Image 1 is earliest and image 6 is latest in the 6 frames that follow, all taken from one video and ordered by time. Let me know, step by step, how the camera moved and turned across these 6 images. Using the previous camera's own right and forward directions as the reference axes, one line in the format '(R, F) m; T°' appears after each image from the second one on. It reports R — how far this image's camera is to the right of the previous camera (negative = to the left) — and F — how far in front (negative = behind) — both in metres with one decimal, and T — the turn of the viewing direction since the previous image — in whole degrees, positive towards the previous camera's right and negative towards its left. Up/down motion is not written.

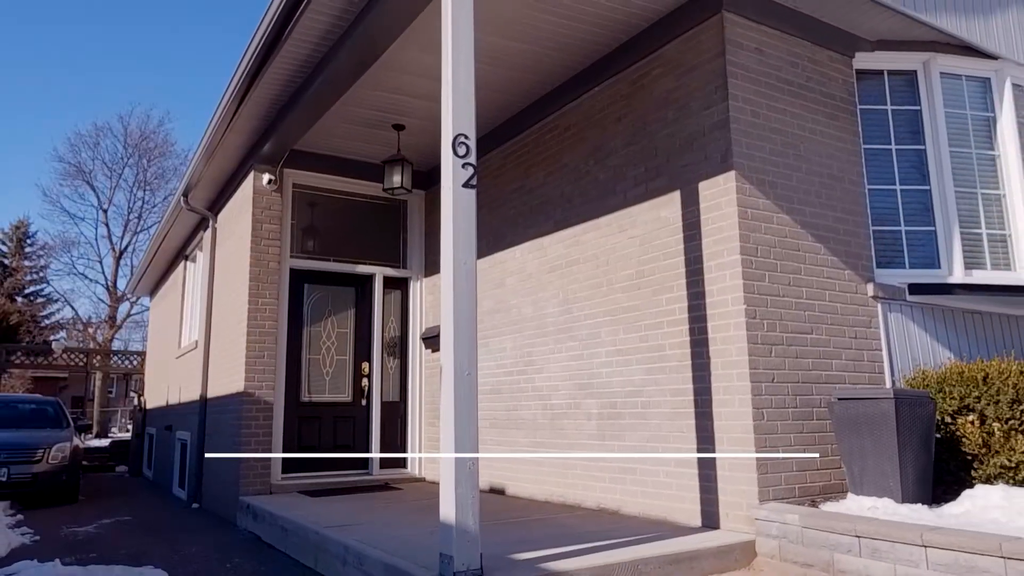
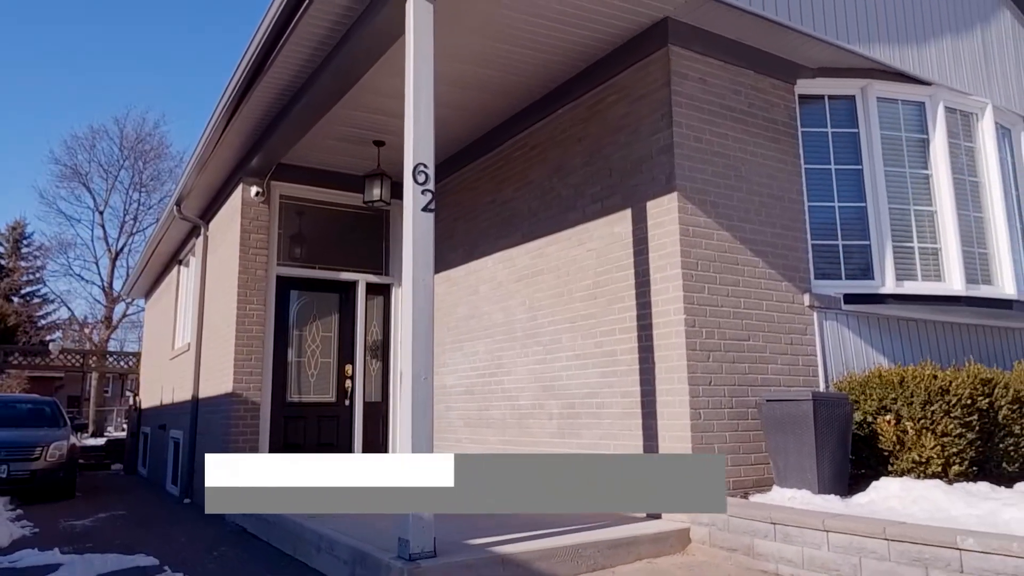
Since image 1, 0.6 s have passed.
(+0.2, -0.4) m; 0°
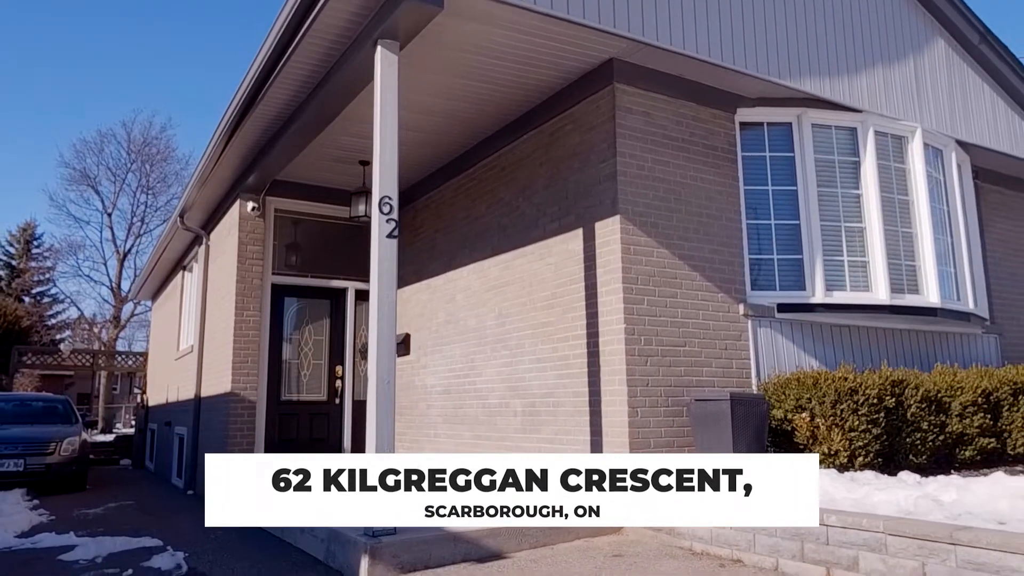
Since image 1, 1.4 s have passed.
(+0.3, -0.6) m; 0°
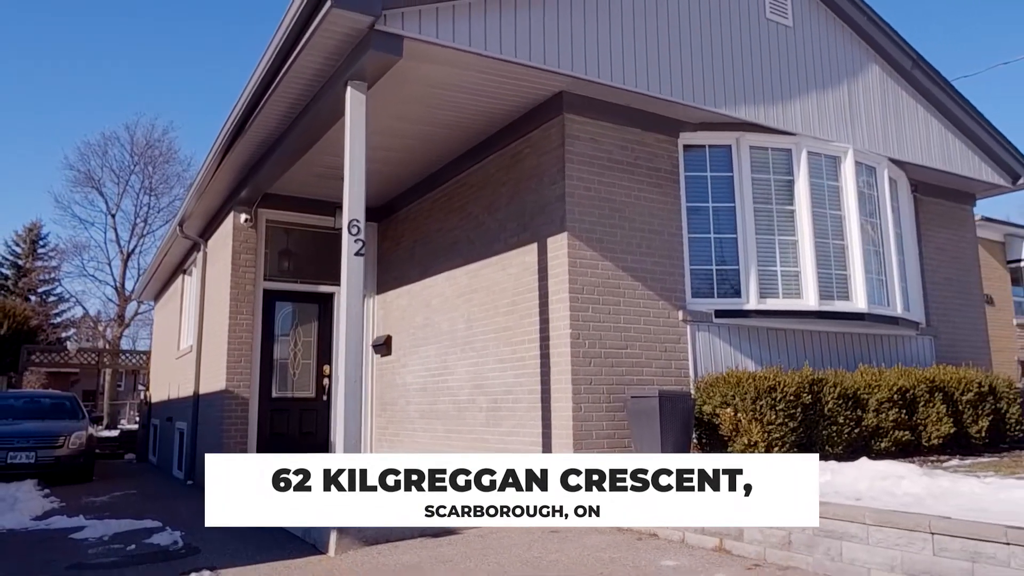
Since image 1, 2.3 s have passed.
(+0.4, -0.7) m; 0°
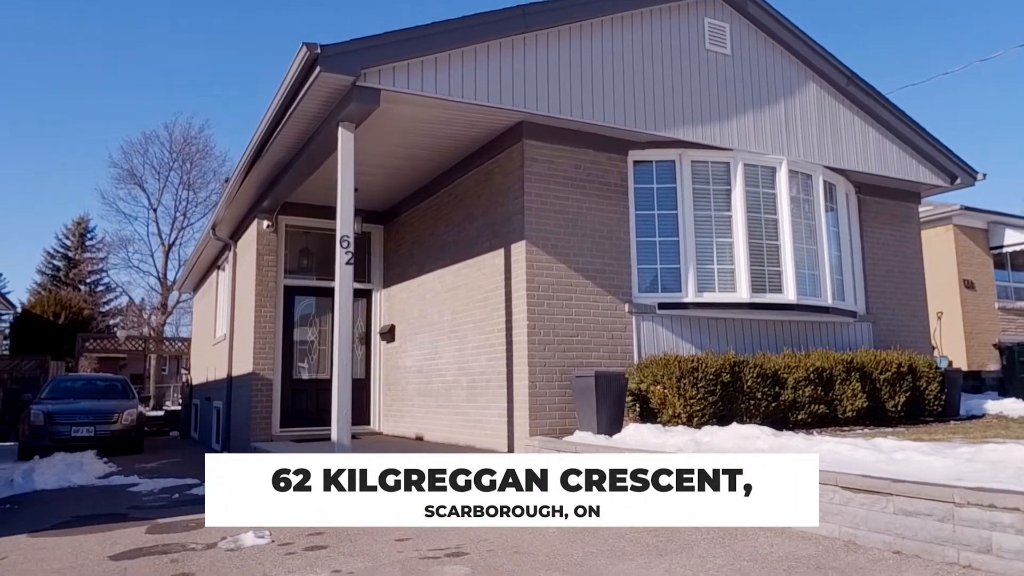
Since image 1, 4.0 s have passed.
(+0.7, -1.3) m; -3°
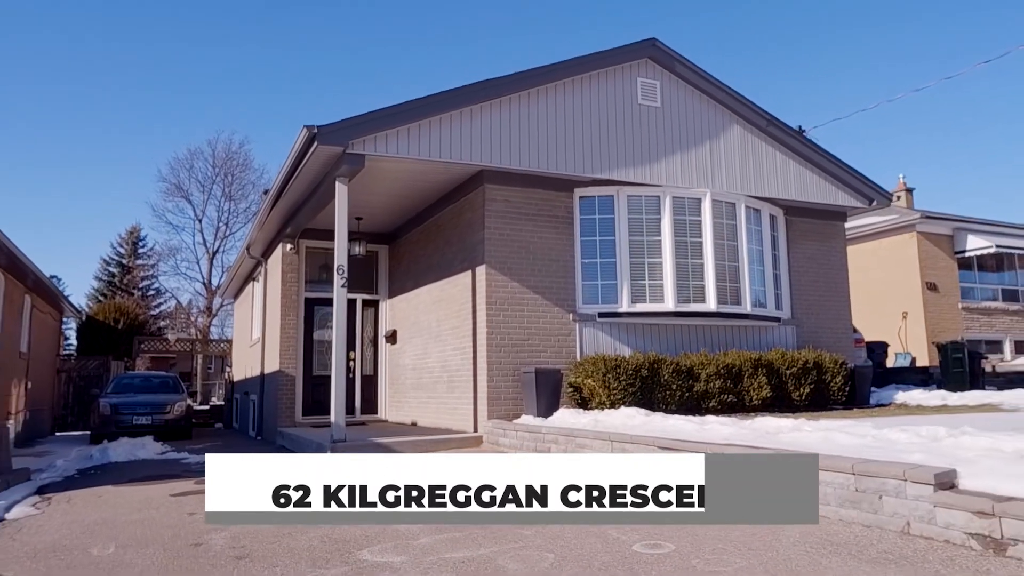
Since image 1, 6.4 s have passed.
(+1.0, -1.9) m; -3°
